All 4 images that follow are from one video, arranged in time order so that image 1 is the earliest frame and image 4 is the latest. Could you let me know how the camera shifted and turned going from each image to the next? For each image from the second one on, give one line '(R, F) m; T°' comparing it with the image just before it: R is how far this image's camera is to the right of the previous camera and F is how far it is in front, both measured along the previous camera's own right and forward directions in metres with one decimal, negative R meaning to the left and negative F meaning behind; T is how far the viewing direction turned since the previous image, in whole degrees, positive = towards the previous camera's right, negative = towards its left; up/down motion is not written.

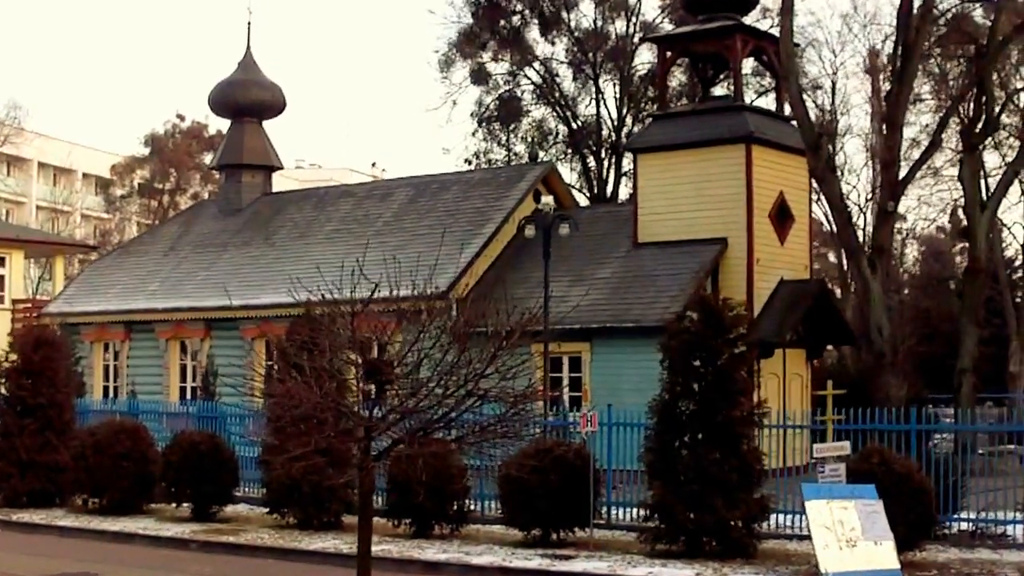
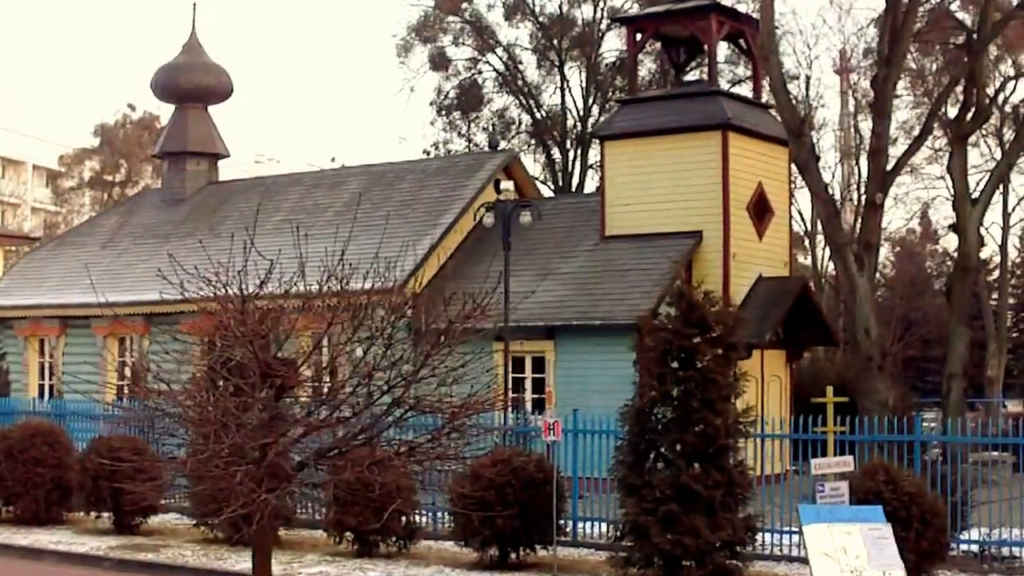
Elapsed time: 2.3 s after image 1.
(0.0, +1.7) m; +1°
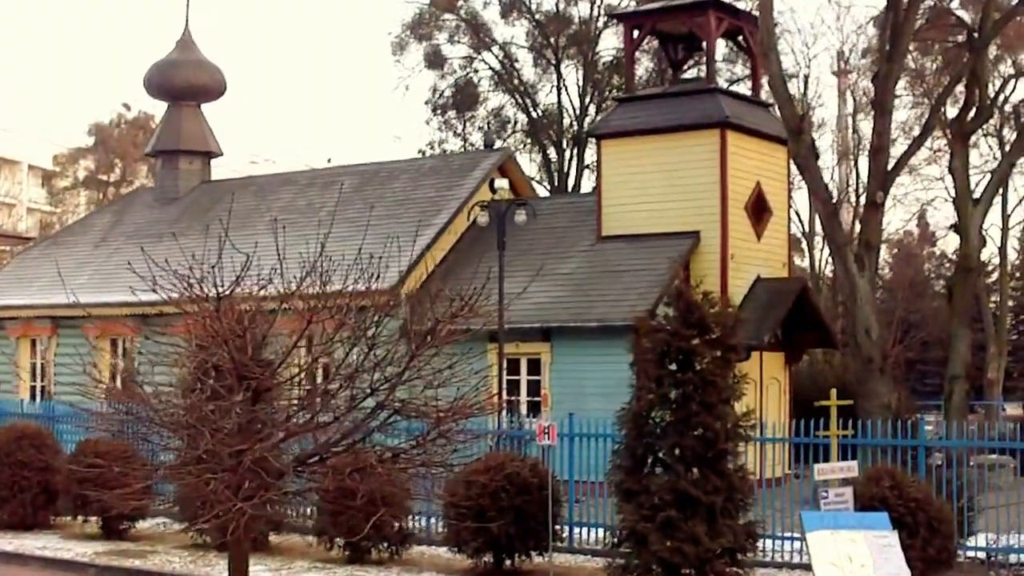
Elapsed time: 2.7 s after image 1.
(0.0, +0.3) m; 0°
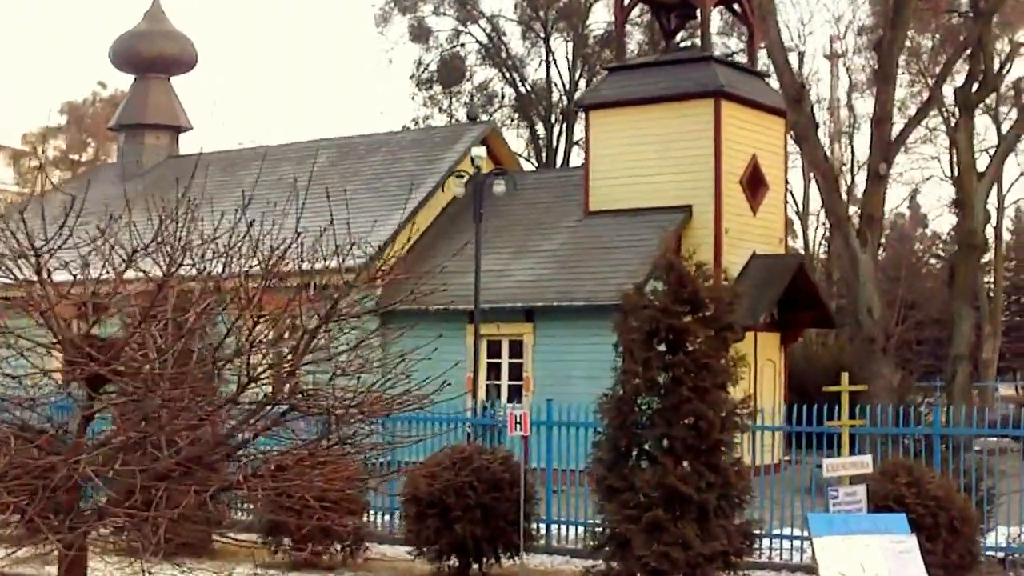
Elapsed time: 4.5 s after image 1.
(+0.1, +1.4) m; 0°
